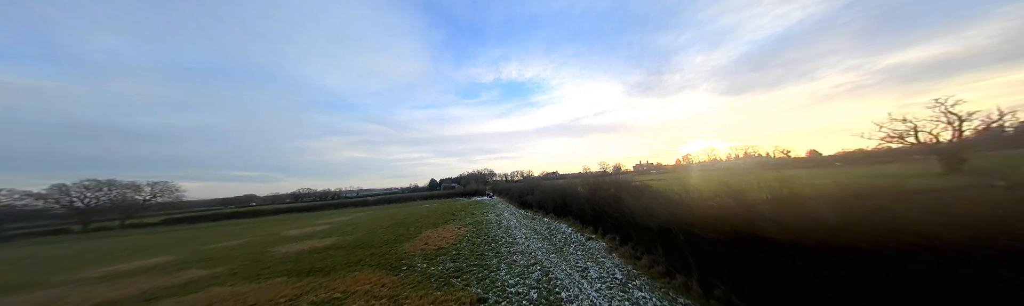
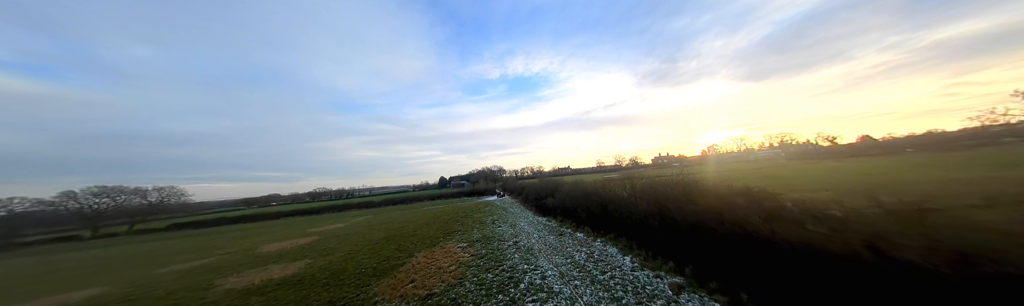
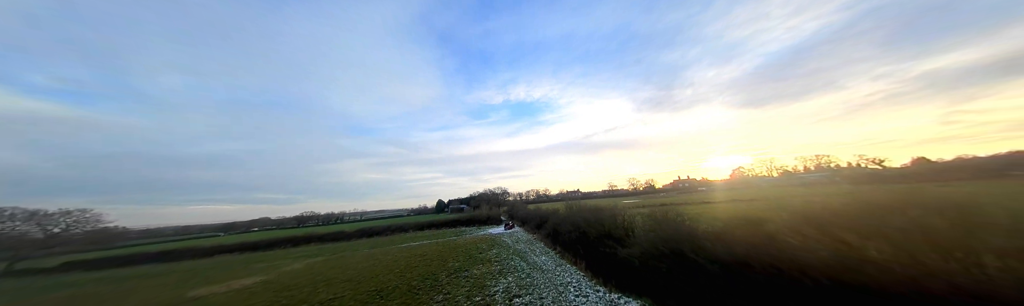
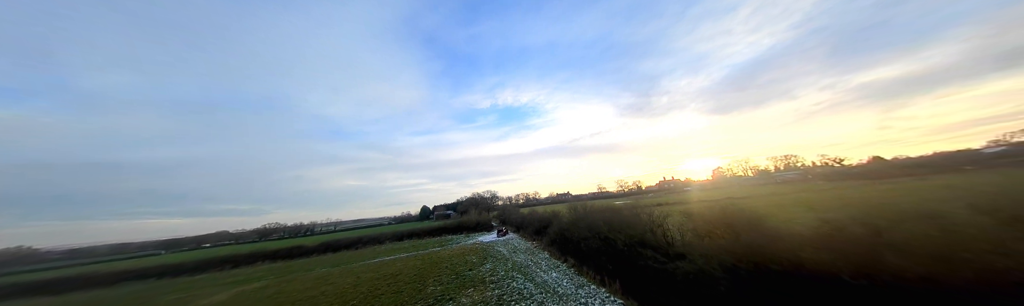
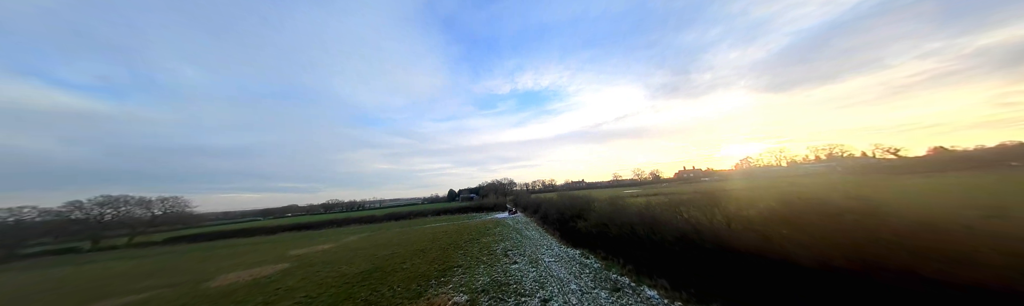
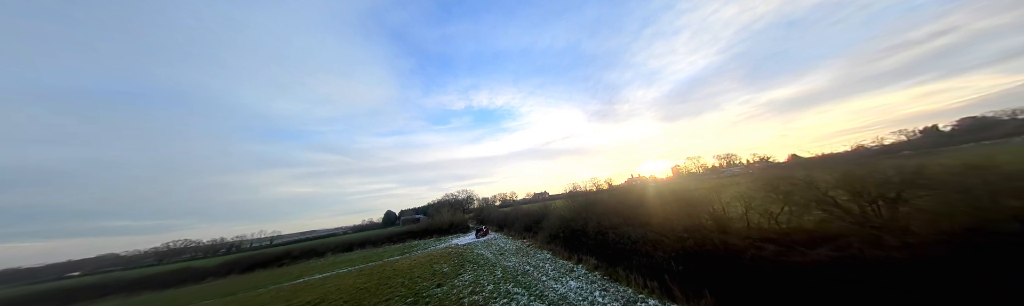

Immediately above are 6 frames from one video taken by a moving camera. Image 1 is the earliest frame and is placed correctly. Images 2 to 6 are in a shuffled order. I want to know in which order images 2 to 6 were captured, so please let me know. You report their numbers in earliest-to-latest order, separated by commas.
2, 5, 3, 4, 6
